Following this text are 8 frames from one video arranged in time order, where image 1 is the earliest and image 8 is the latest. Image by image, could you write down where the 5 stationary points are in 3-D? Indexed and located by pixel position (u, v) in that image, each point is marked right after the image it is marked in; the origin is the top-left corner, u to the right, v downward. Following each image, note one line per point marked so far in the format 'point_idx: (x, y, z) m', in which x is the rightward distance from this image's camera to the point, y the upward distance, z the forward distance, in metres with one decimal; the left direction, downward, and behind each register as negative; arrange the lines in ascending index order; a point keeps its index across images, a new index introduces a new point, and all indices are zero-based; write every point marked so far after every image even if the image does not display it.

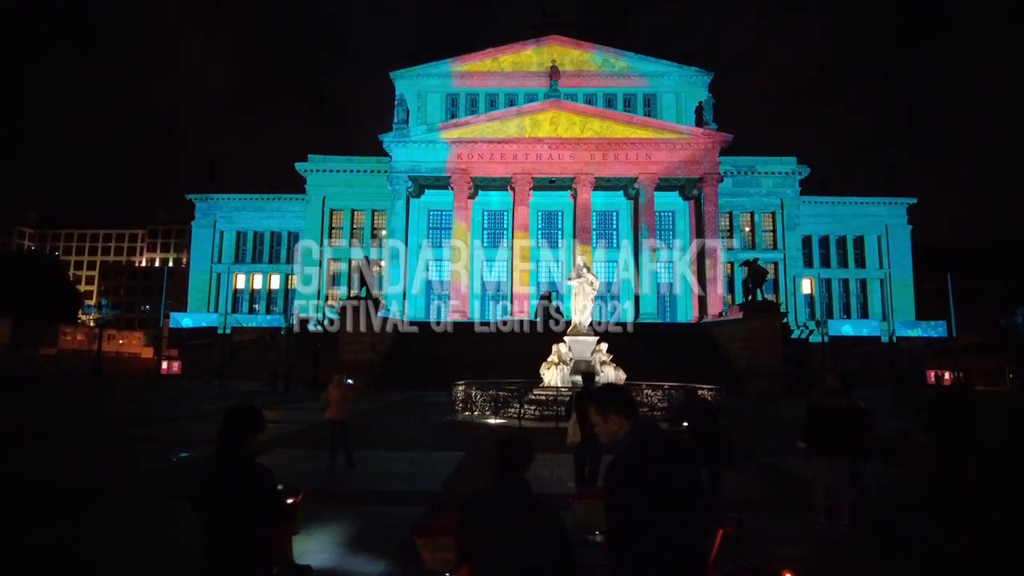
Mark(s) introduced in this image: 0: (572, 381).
0: (+1.5, -2.2, +15.9) m
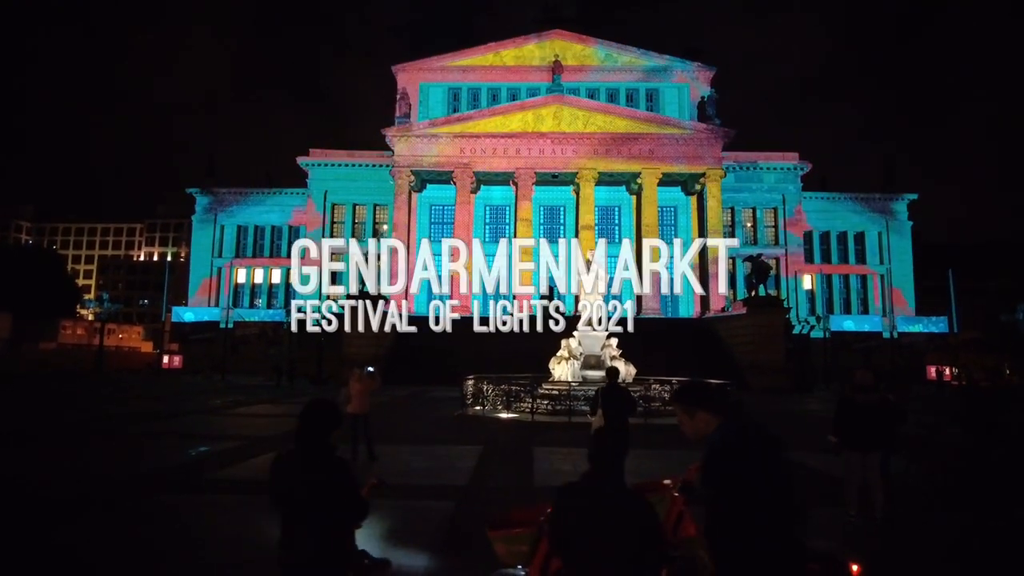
0: (+1.7, -2.1, +15.9) m
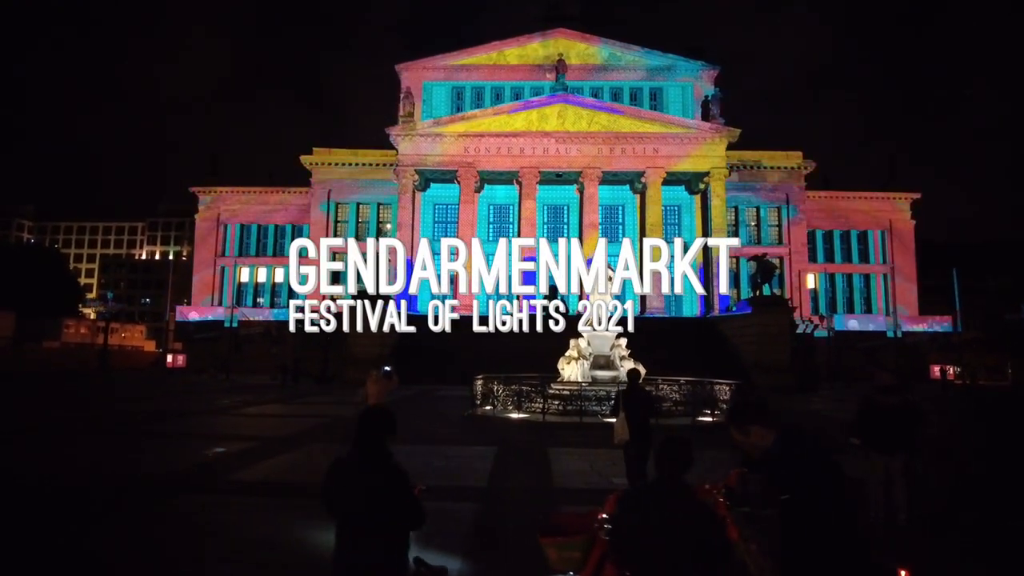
0: (+1.9, -2.1, +15.9) m
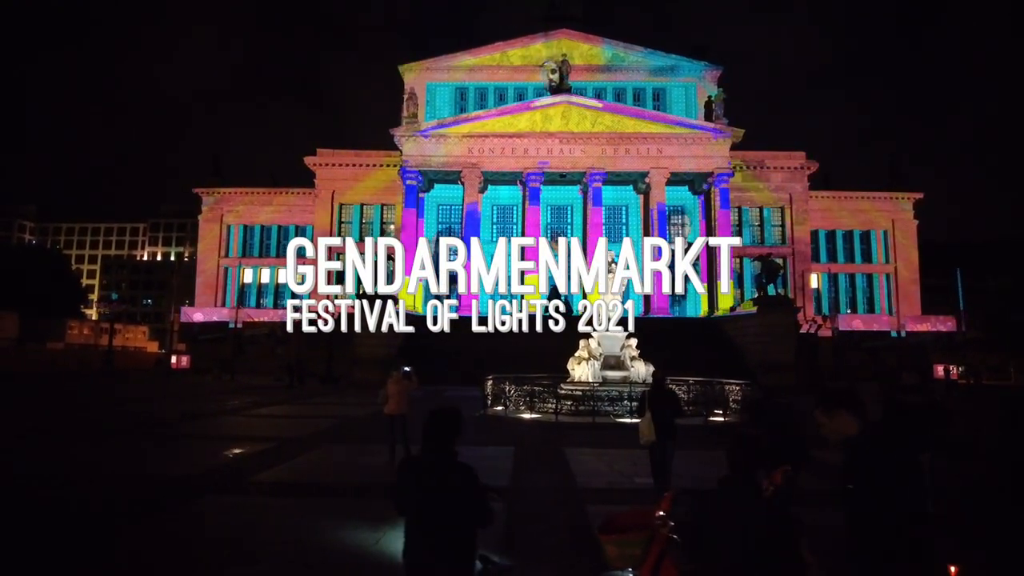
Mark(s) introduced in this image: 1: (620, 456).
0: (+2.2, -2.1, +16.0) m
1: (+1.6, -2.5, +9.6) m
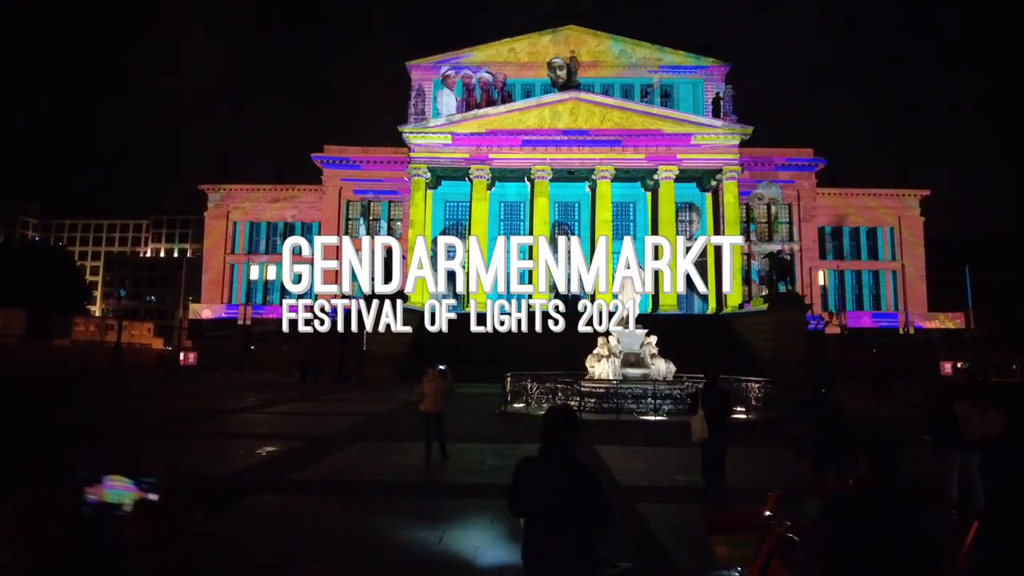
0: (+2.7, -2.1, +16.0) m
1: (+2.0, -2.4, +9.6) m
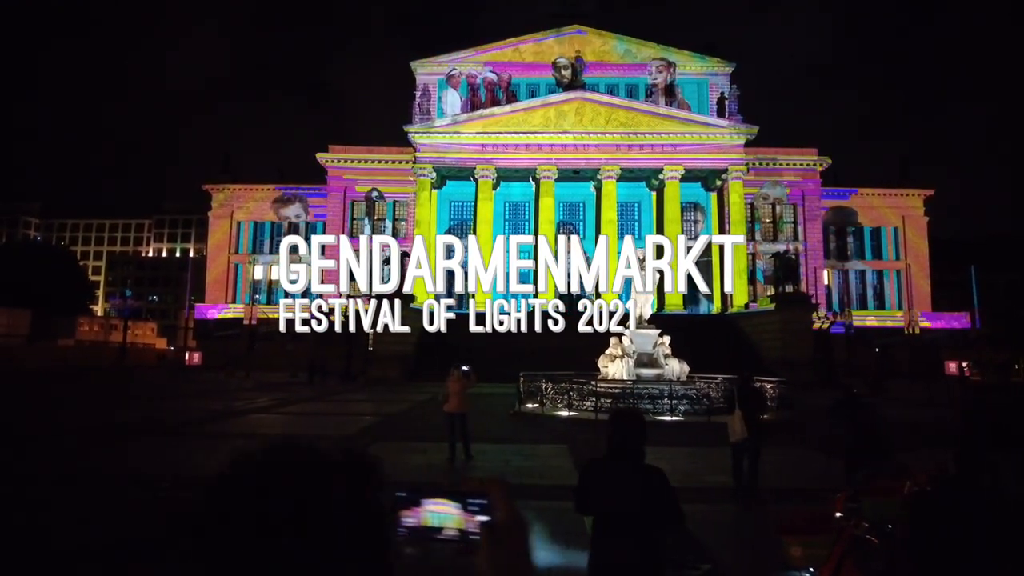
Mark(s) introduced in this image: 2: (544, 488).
0: (+3.0, -2.1, +16.0) m
1: (+2.4, -2.4, +9.6) m
2: (+0.4, -2.2, +7.5) m
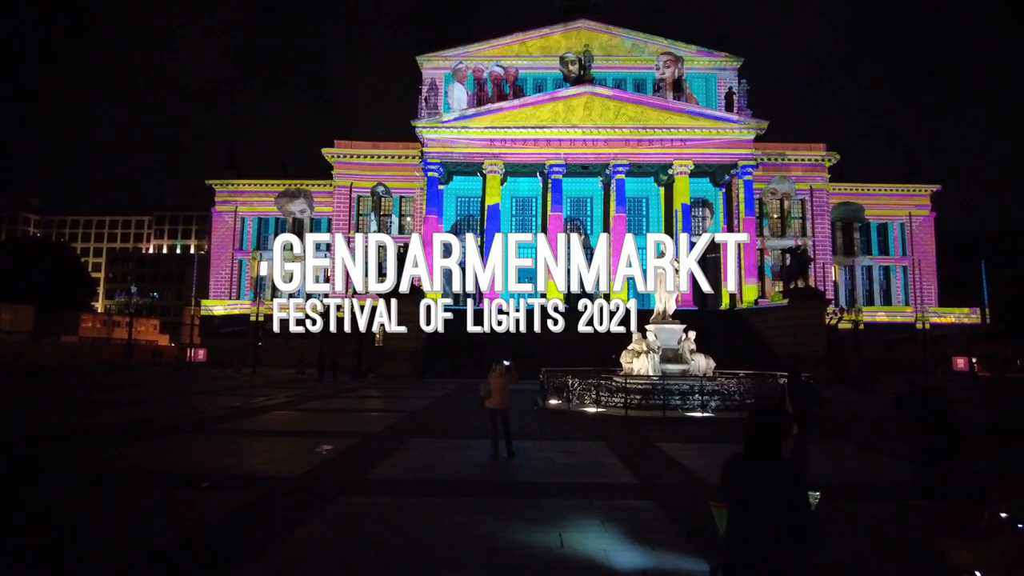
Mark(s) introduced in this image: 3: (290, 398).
0: (+3.6, -1.9, +15.8) m
1: (+3.0, -2.3, +9.4) m
2: (+1.0, -2.2, +7.3) m
3: (-6.5, -3.3, +19.6) m
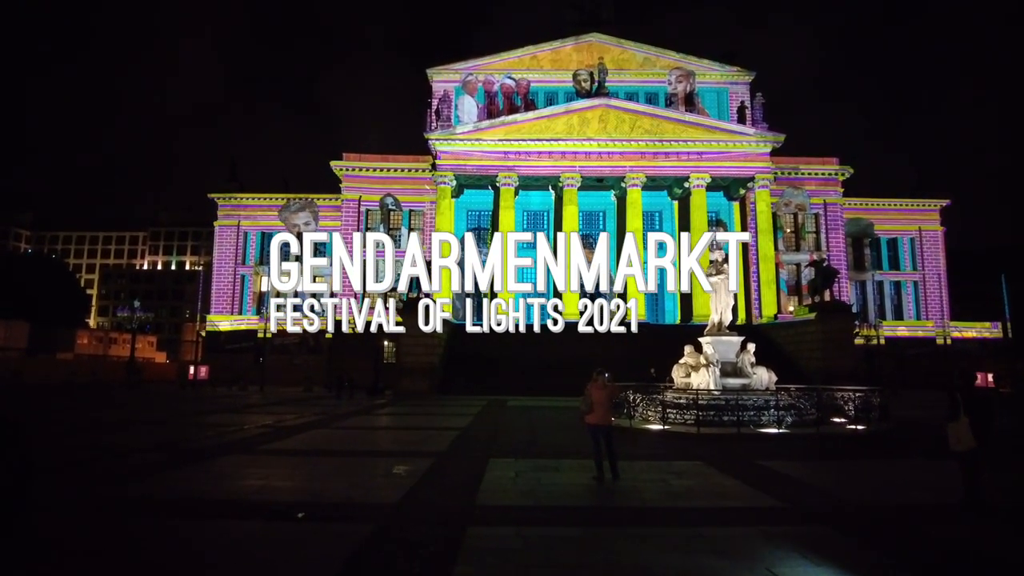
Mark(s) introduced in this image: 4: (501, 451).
0: (+4.7, -2.2, +15.0) m
1: (+4.2, -2.4, +8.6) m
2: (+2.3, -2.2, +6.4) m
3: (-5.4, -3.6, +18.6) m
4: (-0.2, -2.5, +10.1) m
